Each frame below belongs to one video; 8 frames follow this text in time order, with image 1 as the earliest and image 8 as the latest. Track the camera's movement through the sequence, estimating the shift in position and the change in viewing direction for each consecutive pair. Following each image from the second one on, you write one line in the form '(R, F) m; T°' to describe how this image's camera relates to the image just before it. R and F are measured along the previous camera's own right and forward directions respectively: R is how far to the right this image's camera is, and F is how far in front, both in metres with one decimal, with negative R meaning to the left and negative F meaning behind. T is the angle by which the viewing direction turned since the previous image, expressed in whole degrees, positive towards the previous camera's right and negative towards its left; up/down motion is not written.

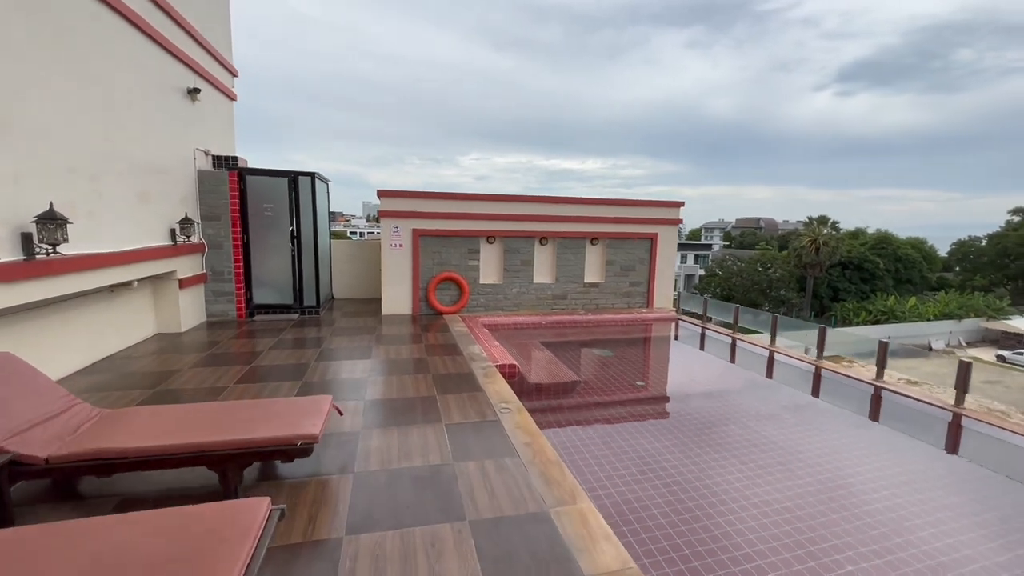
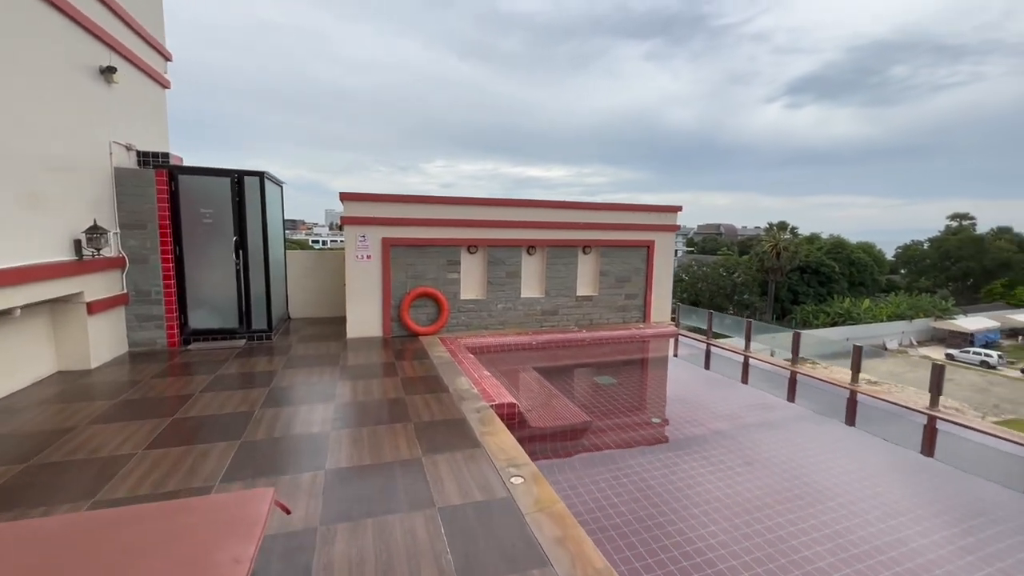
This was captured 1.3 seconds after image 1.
(-0.3, +1.0) m; +4°
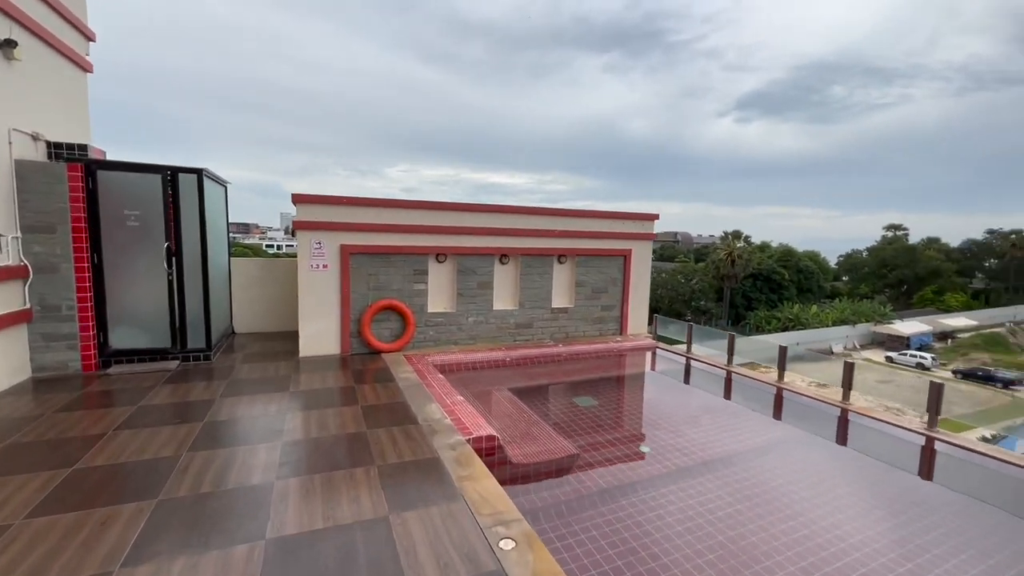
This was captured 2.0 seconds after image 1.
(-0.1, +0.5) m; +5°
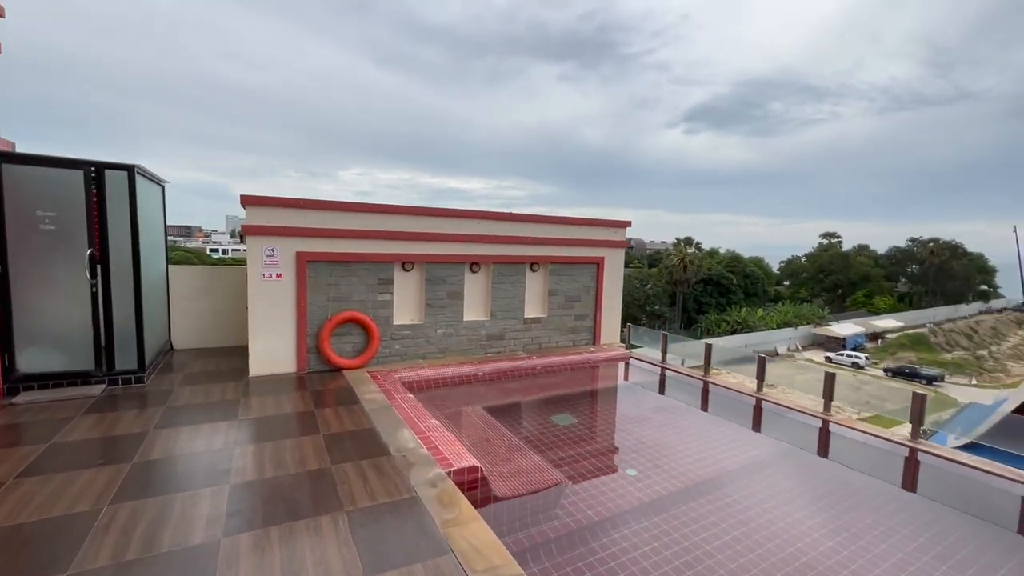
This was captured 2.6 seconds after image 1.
(-0.2, +0.4) m; +5°
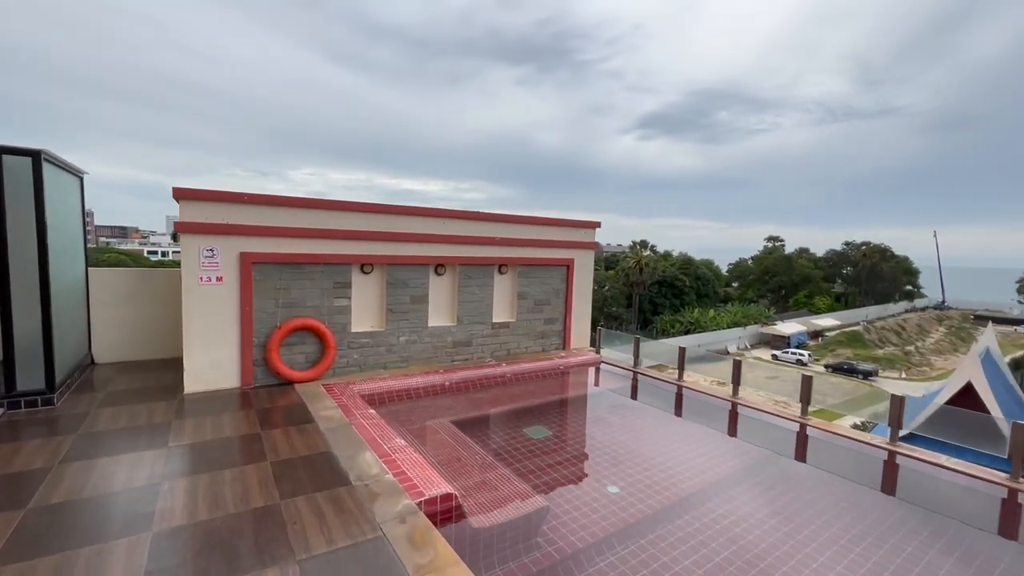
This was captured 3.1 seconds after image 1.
(-0.1, +0.4) m; +5°
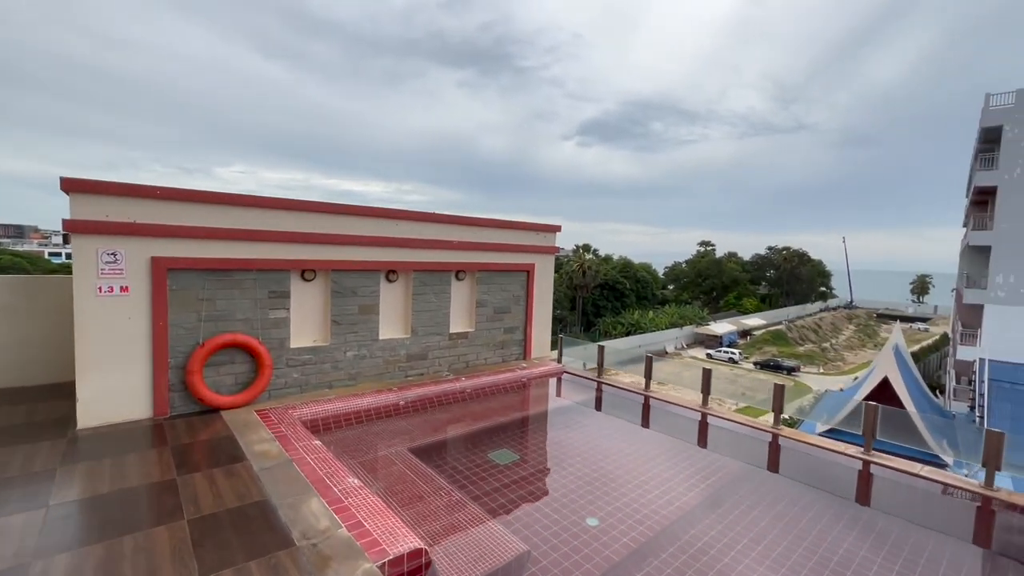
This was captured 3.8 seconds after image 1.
(-0.2, +0.5) m; +7°
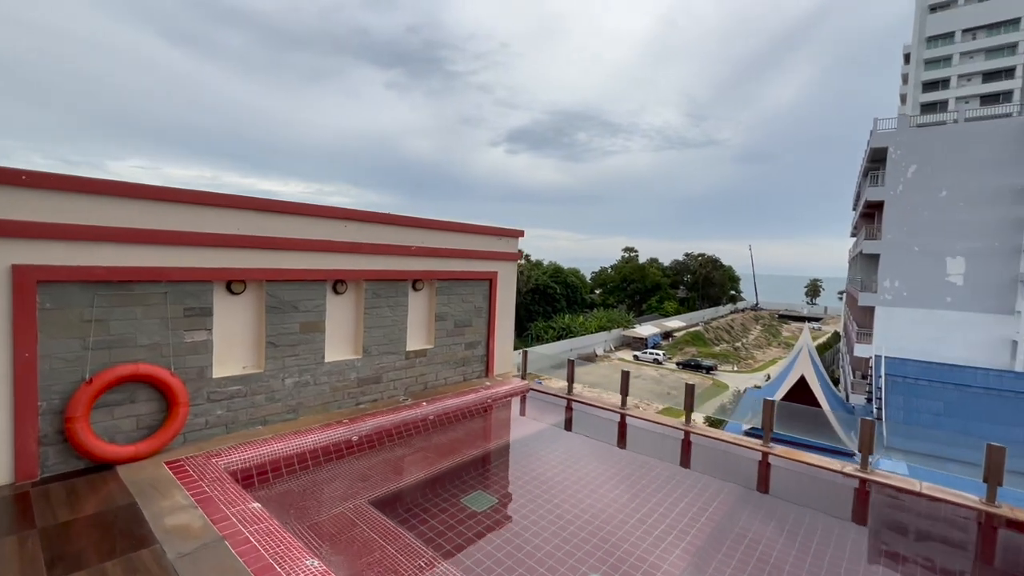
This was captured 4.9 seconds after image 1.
(-0.4, +0.6) m; +8°
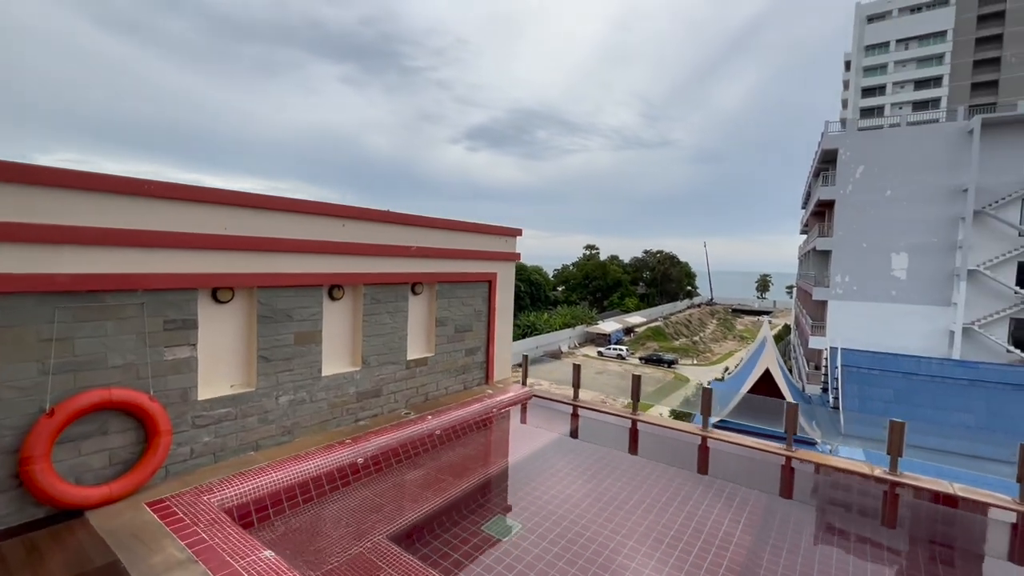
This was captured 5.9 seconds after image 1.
(-0.5, +0.4) m; +5°
